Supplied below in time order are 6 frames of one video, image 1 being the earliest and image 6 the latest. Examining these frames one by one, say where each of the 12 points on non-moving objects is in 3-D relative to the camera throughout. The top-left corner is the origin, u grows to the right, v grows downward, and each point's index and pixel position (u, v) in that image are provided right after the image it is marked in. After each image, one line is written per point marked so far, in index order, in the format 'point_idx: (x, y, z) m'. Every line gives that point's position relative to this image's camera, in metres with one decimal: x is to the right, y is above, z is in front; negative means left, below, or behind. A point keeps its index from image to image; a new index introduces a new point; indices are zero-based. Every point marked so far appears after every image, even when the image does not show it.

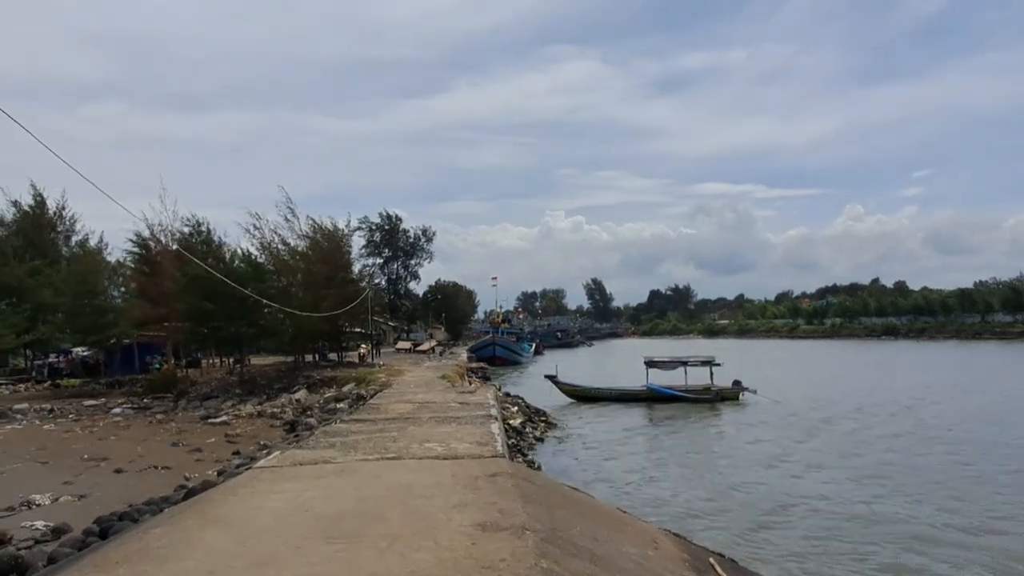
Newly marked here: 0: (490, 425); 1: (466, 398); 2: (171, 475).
0: (-0.3, -2.1, +11.1) m
1: (-1.0, -2.5, +16.3) m
2: (-7.2, -4.0, +15.3) m
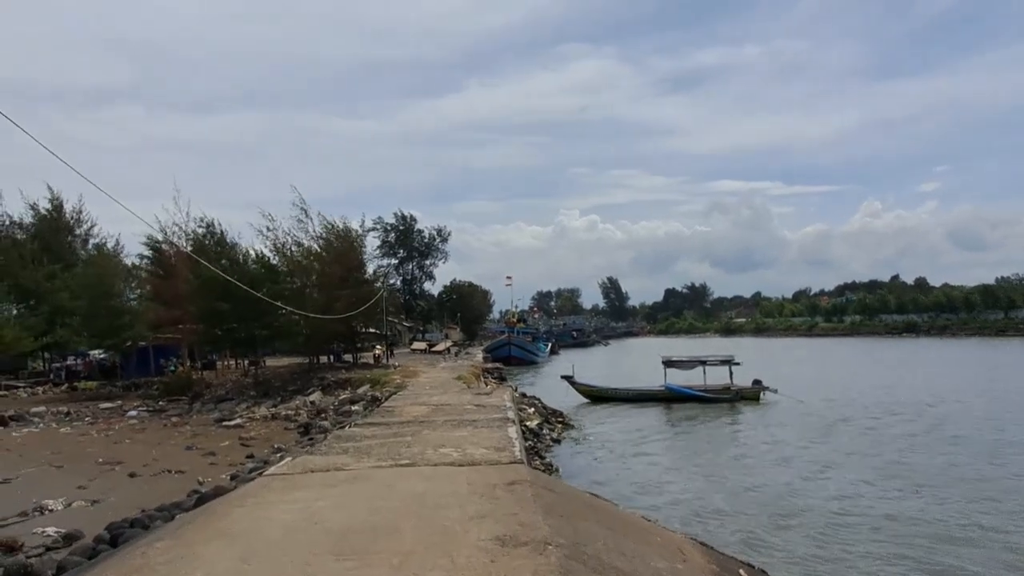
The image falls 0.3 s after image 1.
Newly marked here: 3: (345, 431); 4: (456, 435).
0: (-0.1, -2.1, +10.8) m
1: (-0.6, -2.5, +16.0) m
2: (-6.8, -4.0, +15.1) m
3: (-2.7, -2.3, +11.8) m
4: (-0.8, -2.1, +10.4) m
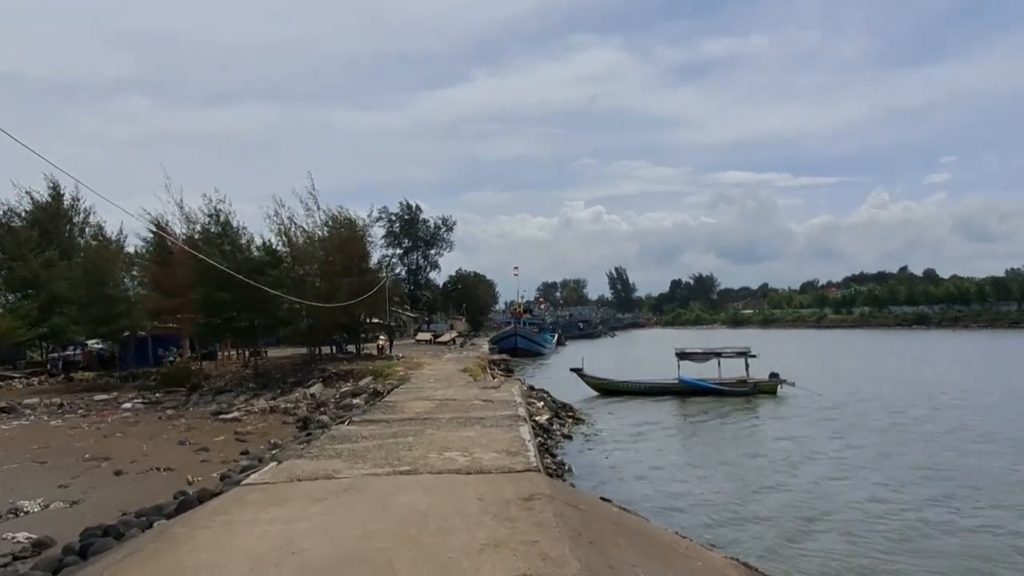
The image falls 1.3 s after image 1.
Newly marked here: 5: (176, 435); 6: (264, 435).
0: (+0.1, -1.9, +9.8) m
1: (-0.4, -2.2, +15.0) m
2: (-6.6, -3.7, +14.2) m
3: (-2.5, -2.1, +10.8) m
4: (-0.6, -1.9, +9.4) m
5: (-8.8, -3.9, +19.1) m
6: (-6.2, -3.7, +18.2) m
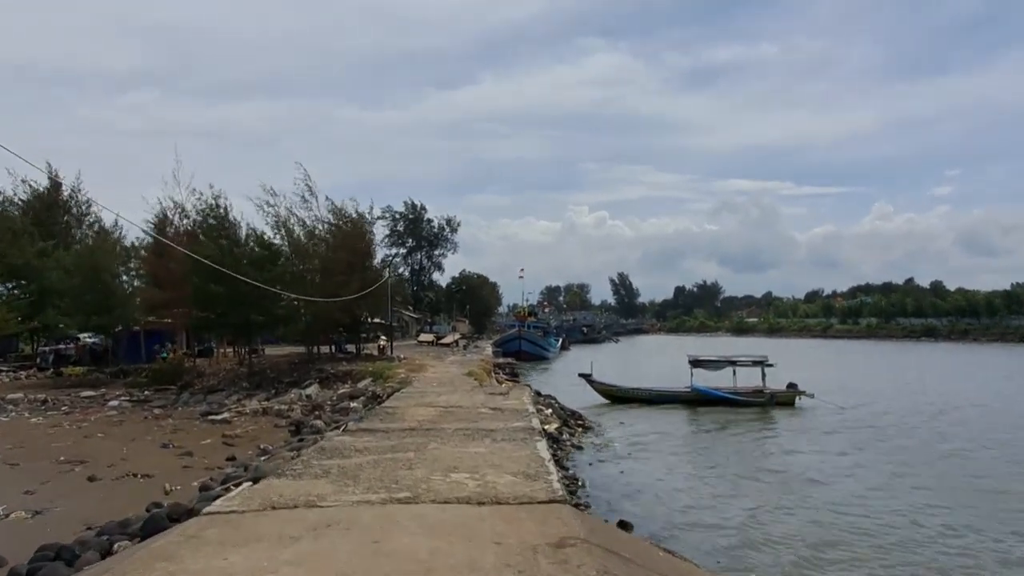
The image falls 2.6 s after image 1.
0: (+0.3, -1.9, +8.6) m
1: (-0.2, -2.2, +13.7) m
2: (-6.5, -3.5, +13.0) m
3: (-2.4, -2.0, +9.6) m
4: (-0.4, -1.9, +8.2) m
5: (-8.7, -3.7, +17.9) m
6: (-6.0, -3.5, +17.0) m
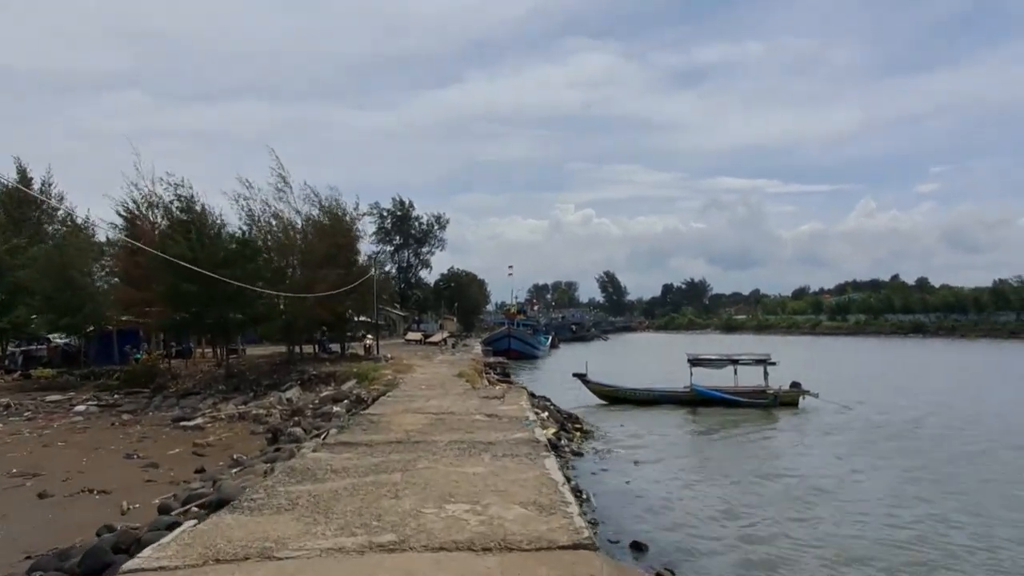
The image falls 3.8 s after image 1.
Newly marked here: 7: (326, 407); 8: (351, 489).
0: (+0.3, -1.8, +7.3) m
1: (-0.3, -2.0, +12.5) m
2: (-6.5, -3.5, +11.6) m
3: (-2.3, -1.9, +8.3) m
4: (-0.4, -1.8, +6.9) m
5: (-8.8, -3.6, +16.5) m
6: (-6.1, -3.5, +15.7) m
7: (-4.5, -2.9, +17.7) m
8: (-1.4, -1.7, +6.3) m
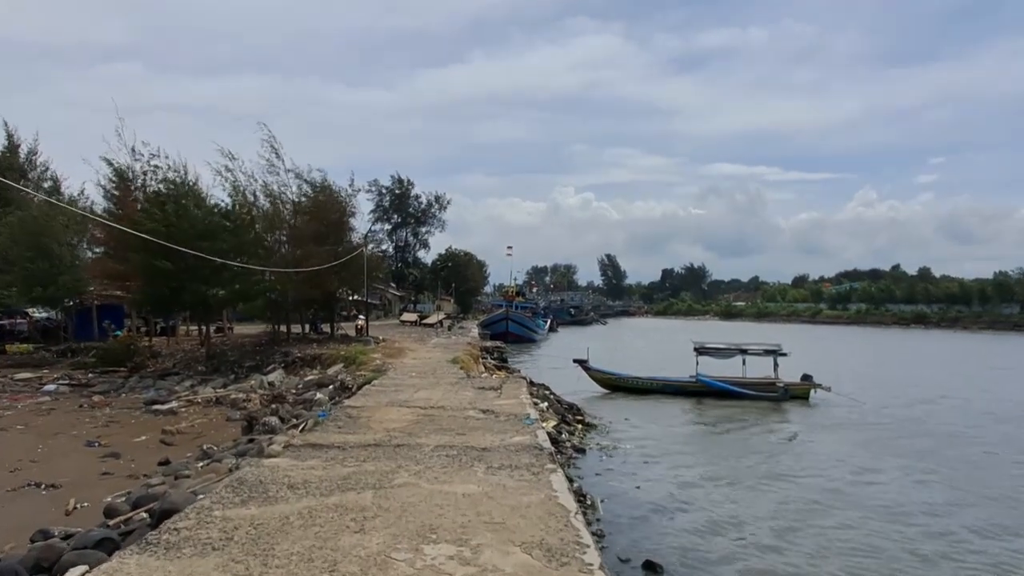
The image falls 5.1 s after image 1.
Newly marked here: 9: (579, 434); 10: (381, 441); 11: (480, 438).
0: (+0.3, -1.6, +6.0) m
1: (-0.3, -1.7, +11.2) m
2: (-6.6, -3.0, +10.3) m
3: (-2.4, -1.7, +7.0) m
4: (-0.4, -1.6, +5.6) m
5: (-8.8, -3.0, +15.2) m
6: (-6.2, -2.9, +14.4) m
7: (-4.6, -2.4, +16.4) m
8: (-1.4, -1.6, +5.0) m
9: (+1.8, -3.8, +19.3) m
10: (-1.4, -1.7, +7.9) m
11: (-0.4, -1.7, +8.2) m
